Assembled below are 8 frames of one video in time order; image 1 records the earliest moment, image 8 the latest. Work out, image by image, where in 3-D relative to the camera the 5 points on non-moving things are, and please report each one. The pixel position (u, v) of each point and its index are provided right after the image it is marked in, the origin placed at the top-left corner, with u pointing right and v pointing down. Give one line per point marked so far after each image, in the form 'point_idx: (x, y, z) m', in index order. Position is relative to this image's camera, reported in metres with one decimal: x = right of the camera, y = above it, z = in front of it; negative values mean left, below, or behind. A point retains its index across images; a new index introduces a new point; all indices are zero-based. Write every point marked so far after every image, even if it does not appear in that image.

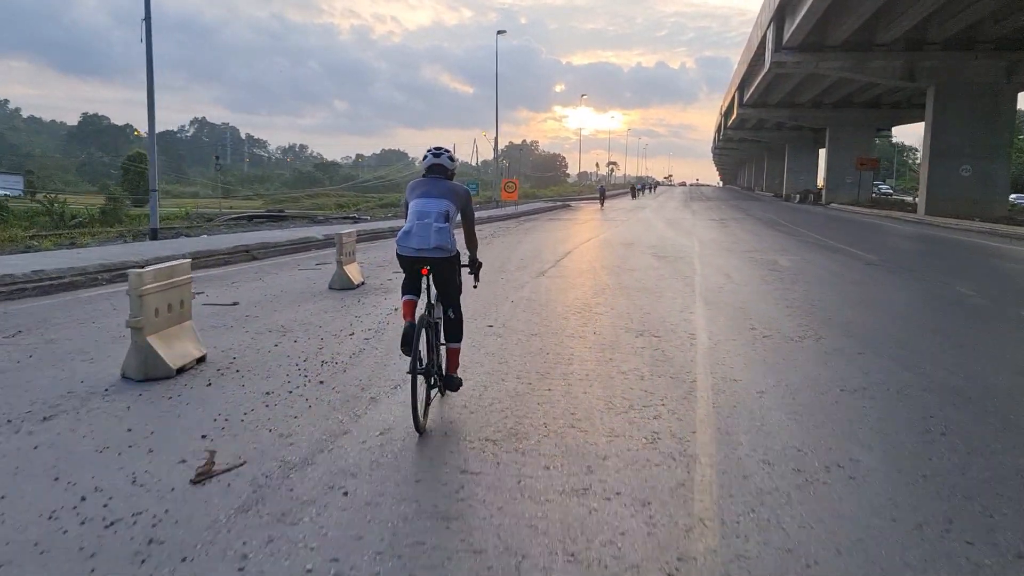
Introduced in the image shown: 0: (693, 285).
0: (+2.6, 0.0, +12.3) m
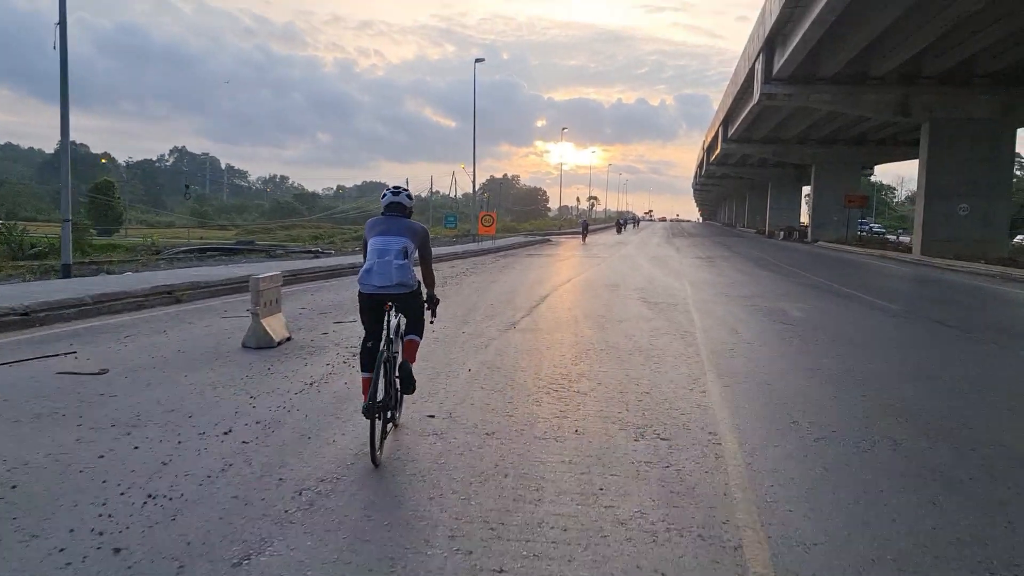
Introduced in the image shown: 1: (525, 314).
0: (+2.2, -0.7, +10.0) m
1: (+0.2, -0.4, +13.4) m
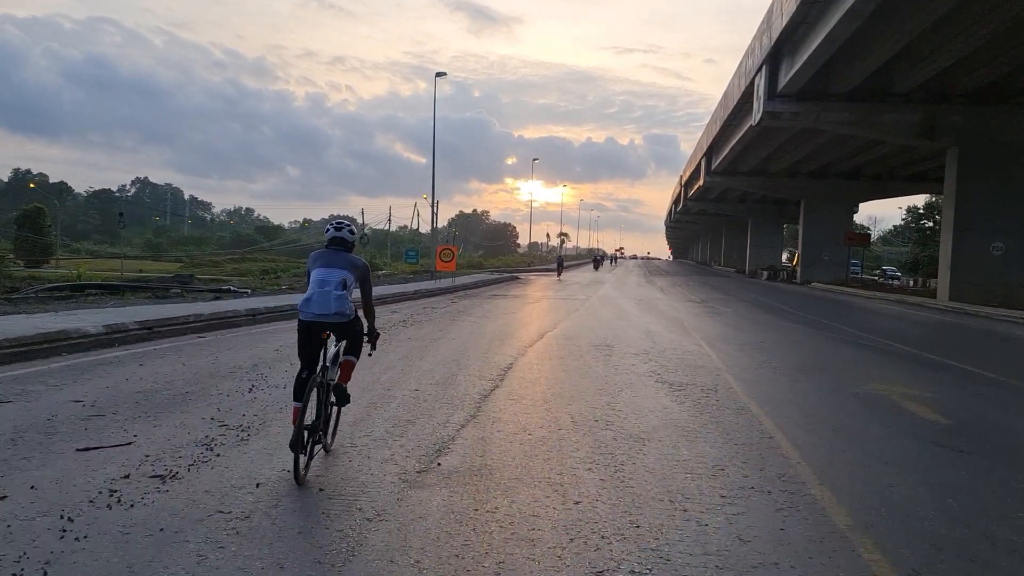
0: (+1.7, -1.3, +4.3) m
1: (-0.4, -1.2, +7.6) m
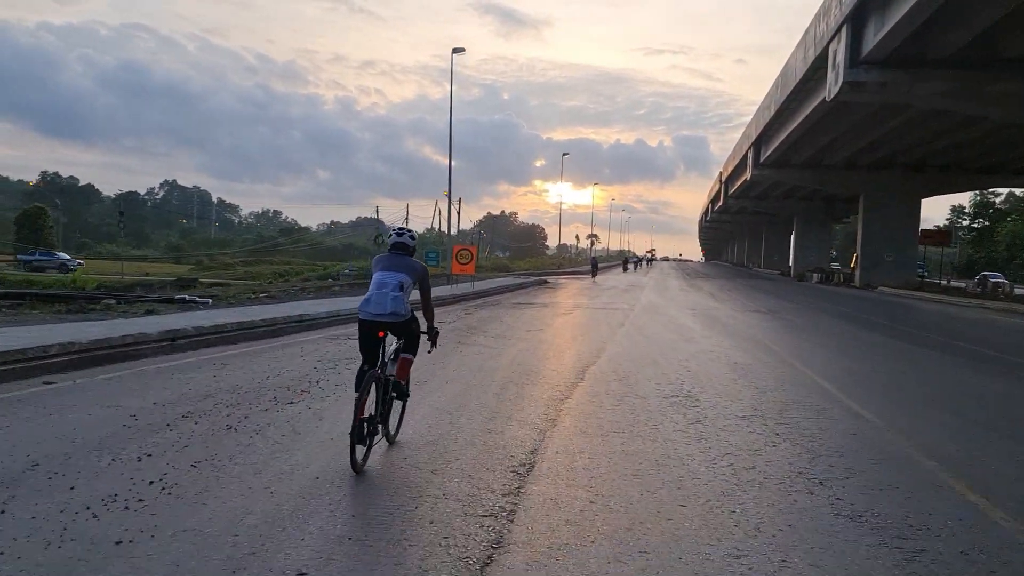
0: (+1.6, -1.4, -1.1) m
1: (-0.4, -1.3, +2.3) m
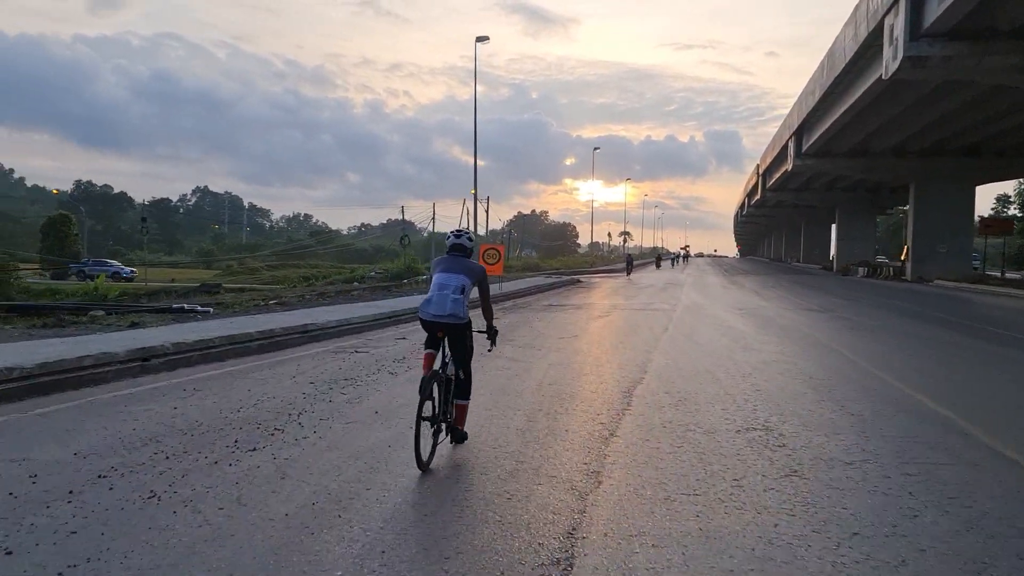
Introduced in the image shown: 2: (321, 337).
0: (+1.5, -1.5, -3.2) m
1: (-0.4, -1.4, +0.3) m
2: (-3.4, -0.9, +15.1) m
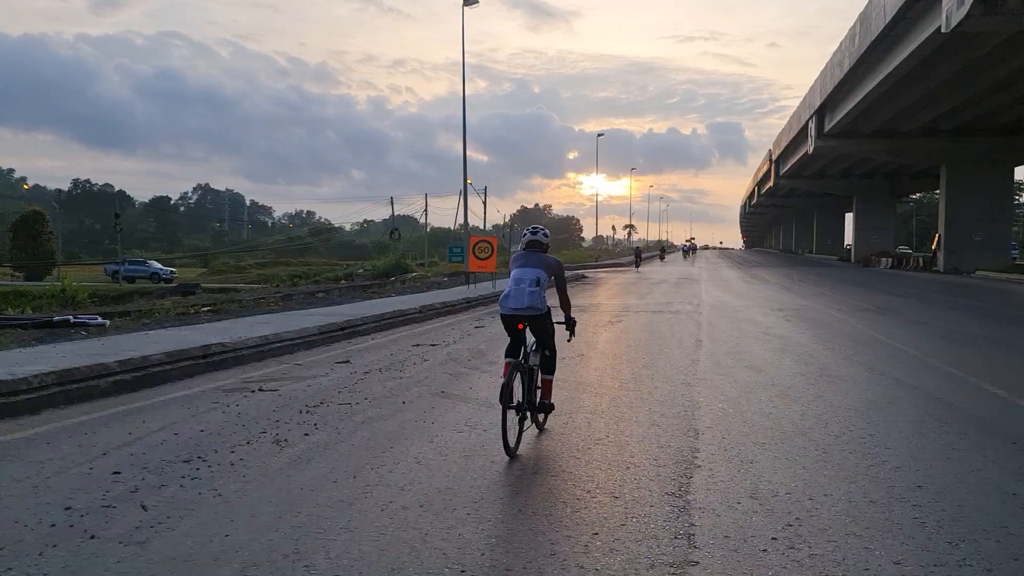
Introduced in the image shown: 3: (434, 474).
0: (+1.1, -1.6, -7.4) m
1: (-0.7, -1.5, -3.9) m
2: (-3.6, -1.0, +10.8) m
3: (-0.5, -1.2, +5.6) m
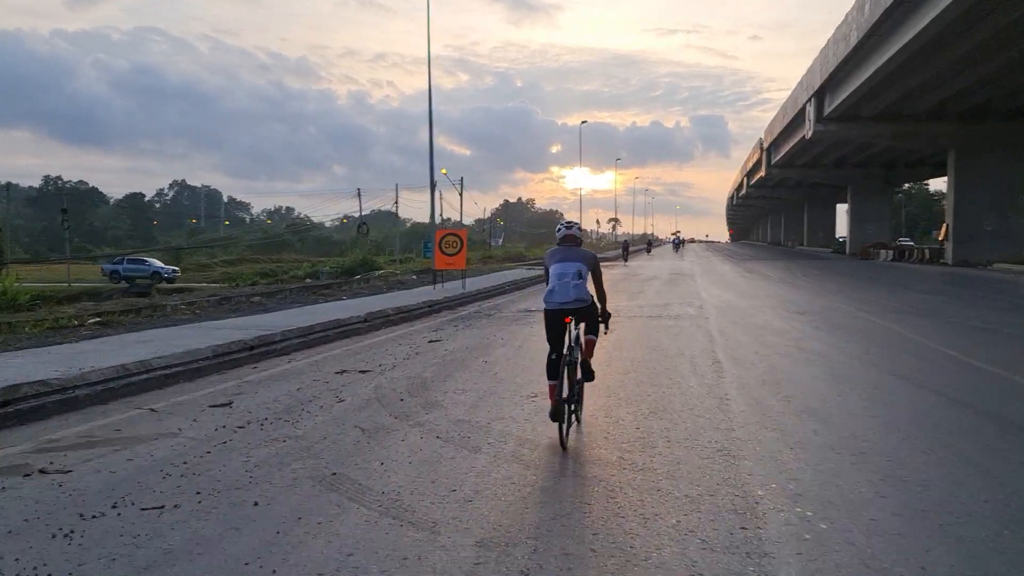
0: (+1.0, -1.8, -10.8) m
1: (-0.9, -1.7, -7.4) m
2: (-4.1, -1.1, +7.4) m
3: (-0.9, -1.4, +2.2) m
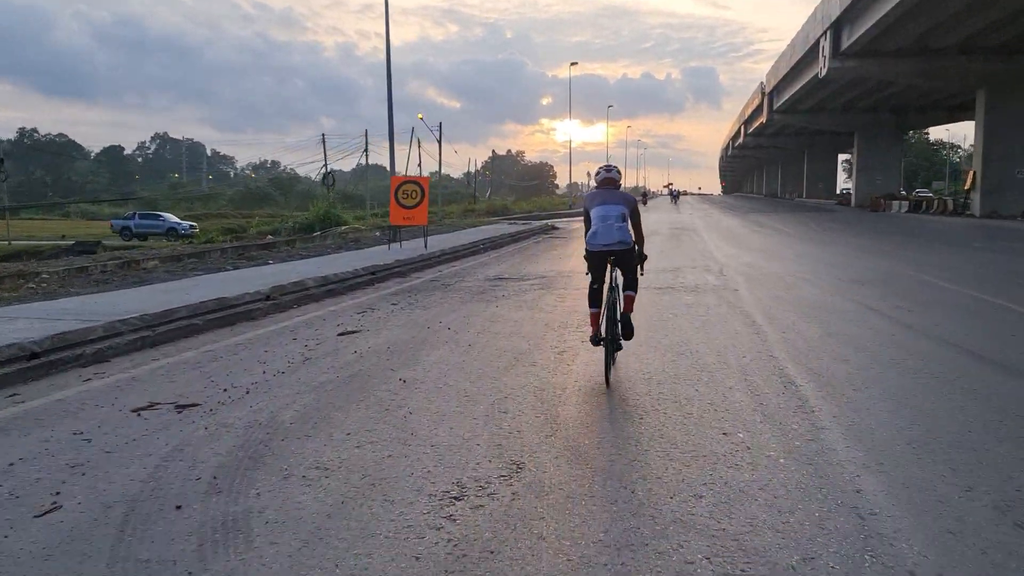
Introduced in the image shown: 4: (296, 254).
0: (+0.8, -2.8, -15.1) m
1: (-1.2, -2.5, -11.7) m
2: (-4.6, -1.1, +3.0) m
3: (-1.3, -1.6, -2.1) m
4: (-4.9, +0.7, +19.2) m
